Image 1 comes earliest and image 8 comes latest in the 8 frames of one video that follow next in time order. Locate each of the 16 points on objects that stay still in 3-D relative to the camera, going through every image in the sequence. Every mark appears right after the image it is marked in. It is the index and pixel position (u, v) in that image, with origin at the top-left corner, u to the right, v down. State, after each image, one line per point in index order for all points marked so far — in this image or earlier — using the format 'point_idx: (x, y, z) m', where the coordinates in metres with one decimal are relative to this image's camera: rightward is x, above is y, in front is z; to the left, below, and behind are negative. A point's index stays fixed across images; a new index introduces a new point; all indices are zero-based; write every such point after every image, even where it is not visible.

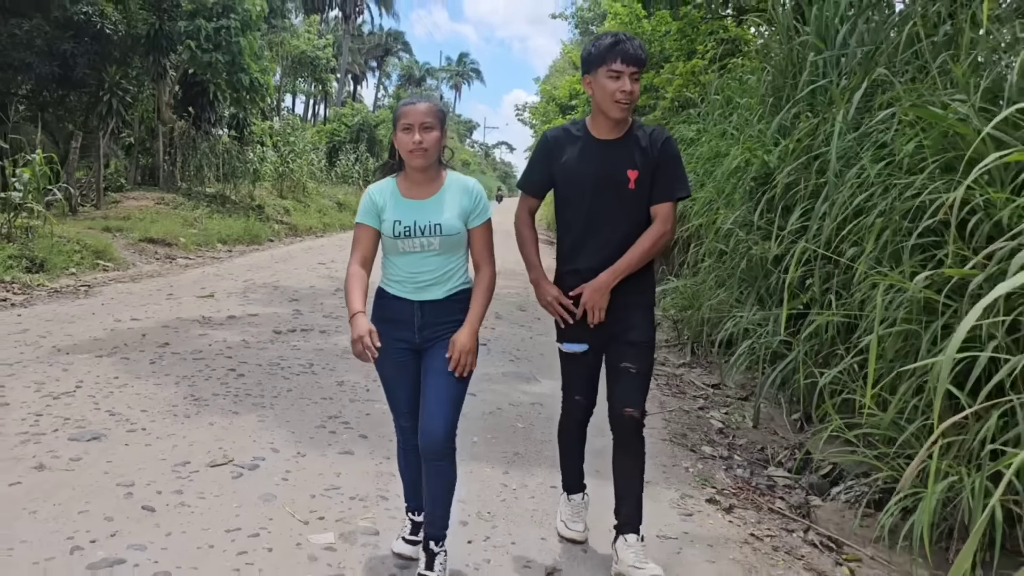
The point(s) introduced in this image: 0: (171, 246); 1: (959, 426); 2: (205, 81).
0: (-4.5, +0.6, +11.2) m
1: (+1.2, -0.4, +2.4) m
2: (-6.1, +4.1, +17.0) m
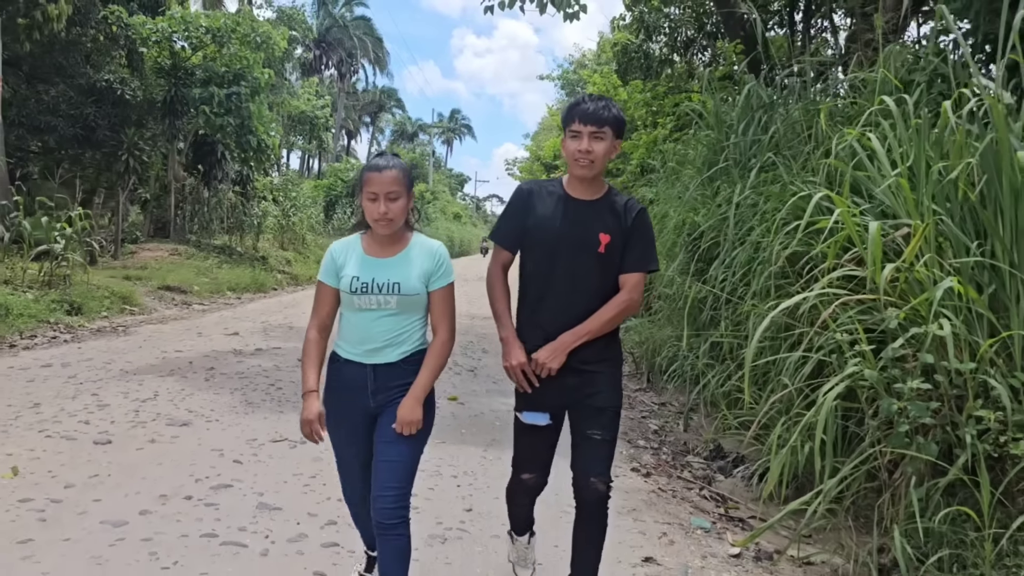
0: (-4.7, -0.1, +12.3) m
1: (+1.1, -0.5, +3.4) m
2: (-6.3, +3.1, +18.2) m
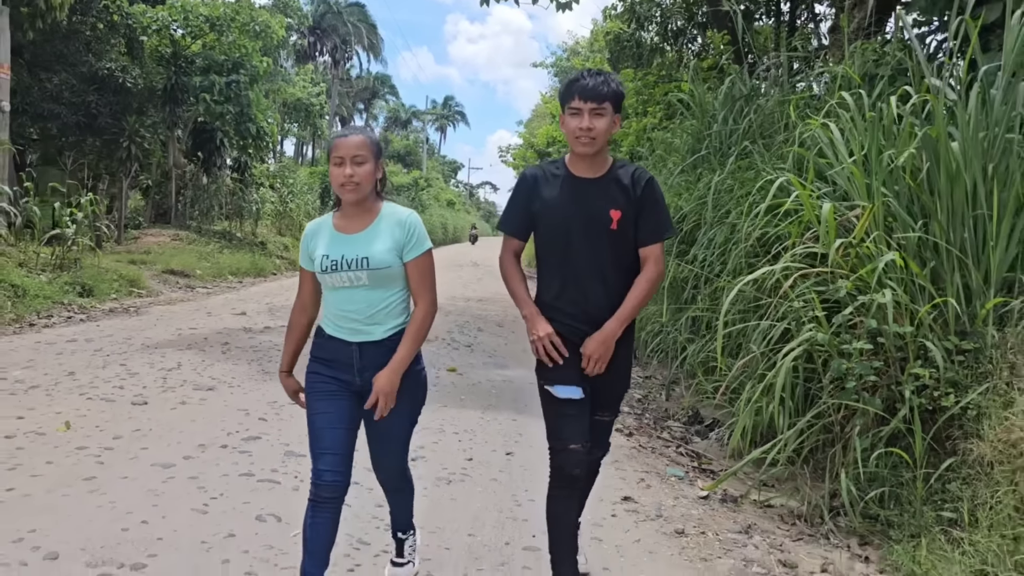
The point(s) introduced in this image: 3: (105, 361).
0: (-4.8, +0.2, +12.6) m
1: (+1.1, -0.4, +3.8) m
2: (-6.5, +3.4, +18.5) m
3: (-2.4, -0.4, +5.0) m
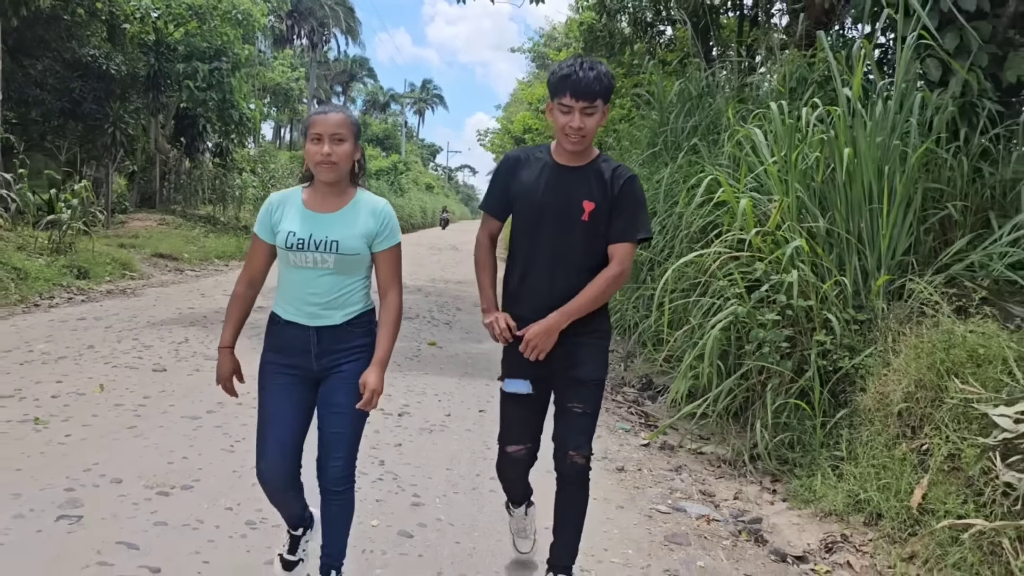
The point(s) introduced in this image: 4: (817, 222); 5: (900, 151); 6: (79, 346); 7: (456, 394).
0: (-5.1, +0.4, +13.1) m
1: (+0.9, -0.3, +4.4) m
2: (-7.0, +3.8, +18.8) m
3: (-2.5, -0.3, +5.5) m
4: (+1.4, +0.3, +3.9) m
5: (+1.7, +0.6, +3.8) m
6: (-2.6, -0.3, +5.1) m
7: (-0.3, -0.6, +4.5) m
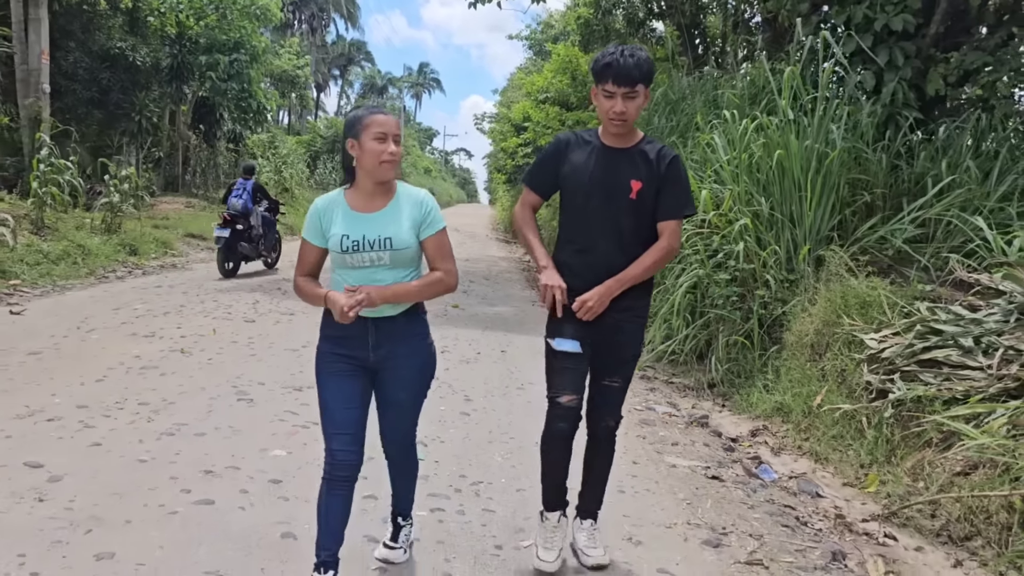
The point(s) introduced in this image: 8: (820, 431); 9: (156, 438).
0: (-5.1, +0.8, +14.3) m
1: (+1.0, -0.1, +5.7) m
2: (-6.9, +4.3, +19.9) m
3: (-2.4, -0.1, +6.7) m
4: (+1.5, +0.5, +5.1) m
5: (+1.8, +0.8, +5.0) m
6: (-2.5, -0.1, +6.3) m
7: (-0.2, -0.4, +5.8) m
8: (+1.4, -0.6, +3.9) m
9: (-1.2, -0.5, +3.0) m
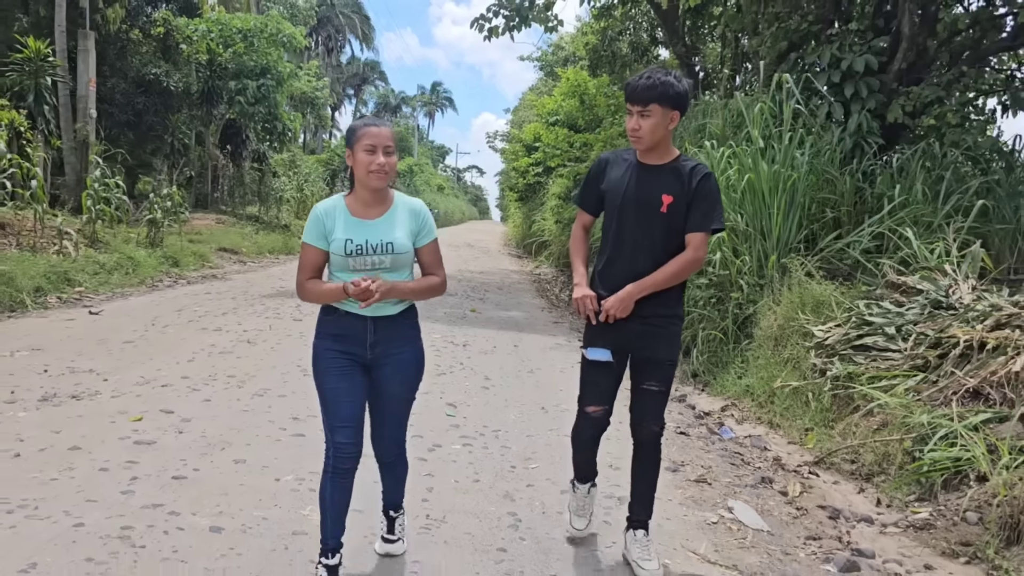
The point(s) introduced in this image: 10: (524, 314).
0: (-4.9, +0.6, +15.2) m
1: (+1.1, -0.1, +6.5) m
2: (-6.7, +4.0, +21.0) m
3: (-2.3, -0.1, +7.6) m
4: (+1.5, +0.5, +6.0) m
5: (+1.9, +0.8, +5.9) m
6: (-2.4, -0.2, +7.3) m
7: (-0.1, -0.4, +6.6) m
8: (+1.5, -0.6, +4.7) m
9: (-1.2, -0.5, +3.8) m
10: (+0.1, -0.3, +8.2) m
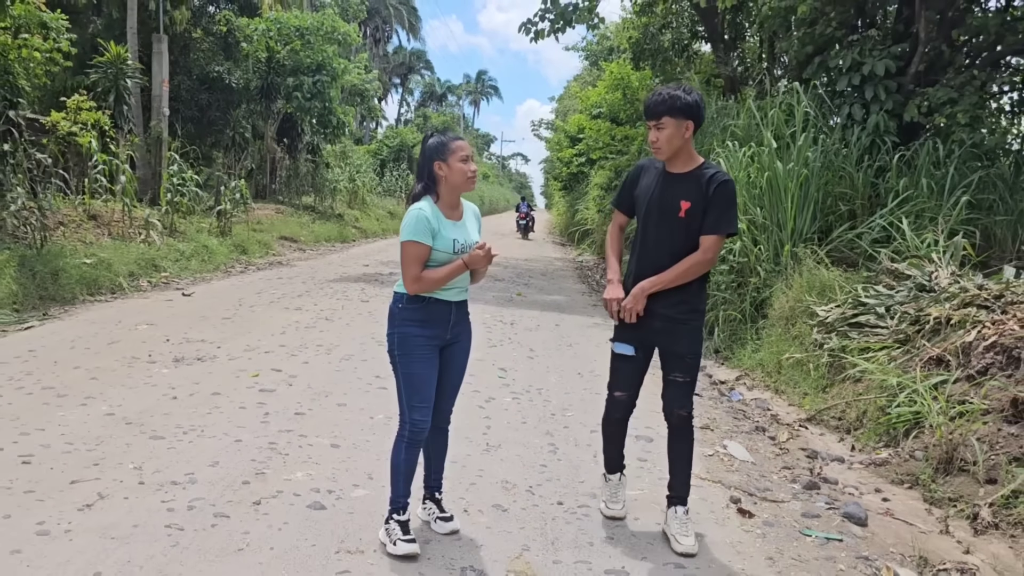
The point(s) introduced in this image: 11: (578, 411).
0: (-4.1, +0.9, +16.2) m
1: (+1.5, 0.0, +7.3) m
2: (-5.5, +4.4, +22.1) m
3: (-1.9, 0.0, +8.6) m
4: (+1.9, +0.6, +6.7) m
5: (+2.2, +0.9, +6.6) m
6: (-2.0, 0.0, +8.2) m
7: (+0.2, -0.3, +7.4) m
8: (+1.7, -0.5, +5.4) m
9: (-1.0, -0.4, +4.7) m
10: (+0.6, -0.1, +9.0) m
11: (+0.3, -0.6, +4.1) m
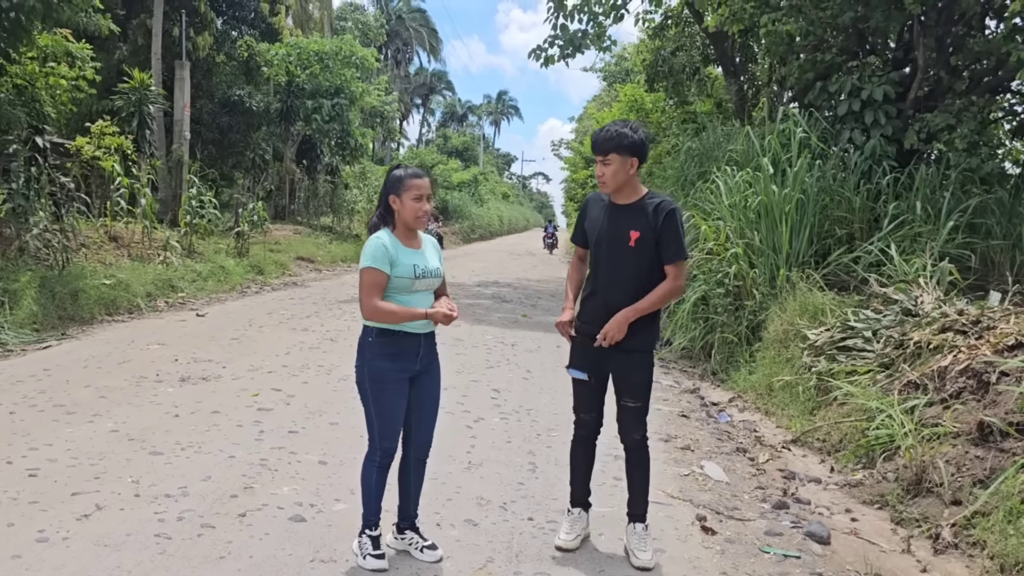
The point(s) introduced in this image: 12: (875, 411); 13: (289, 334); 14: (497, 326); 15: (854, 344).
0: (-3.8, +0.5, +16.5) m
1: (+1.5, -0.2, +7.4) m
2: (-5.1, +3.8, +22.4) m
3: (-1.9, -0.2, +8.8) m
4: (+1.9, +0.4, +6.8) m
5: (+2.2, +0.7, +6.7) m
6: (-2.0, -0.2, +8.4) m
7: (+0.3, -0.5, +7.6) m
8: (+1.7, -0.7, +5.6) m
9: (-1.0, -0.5, +4.9) m
10: (+0.6, -0.3, +9.1) m
11: (+0.3, -0.7, +4.2) m
12: (+1.8, -0.6, +4.2) m
13: (-1.8, -0.4, +6.8) m
14: (-0.1, -0.4, +8.2) m
15: (+2.1, -0.3, +5.2) m
